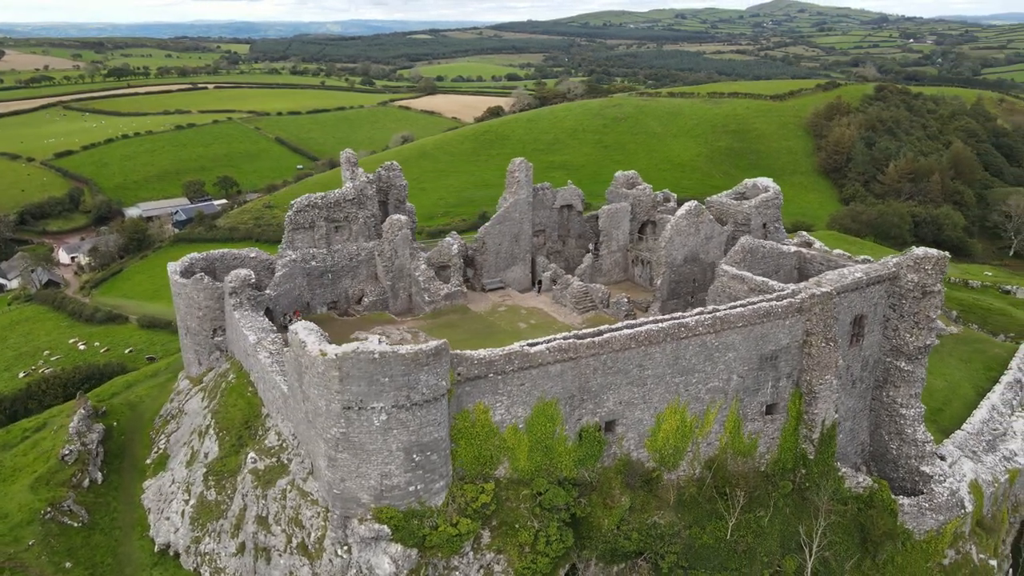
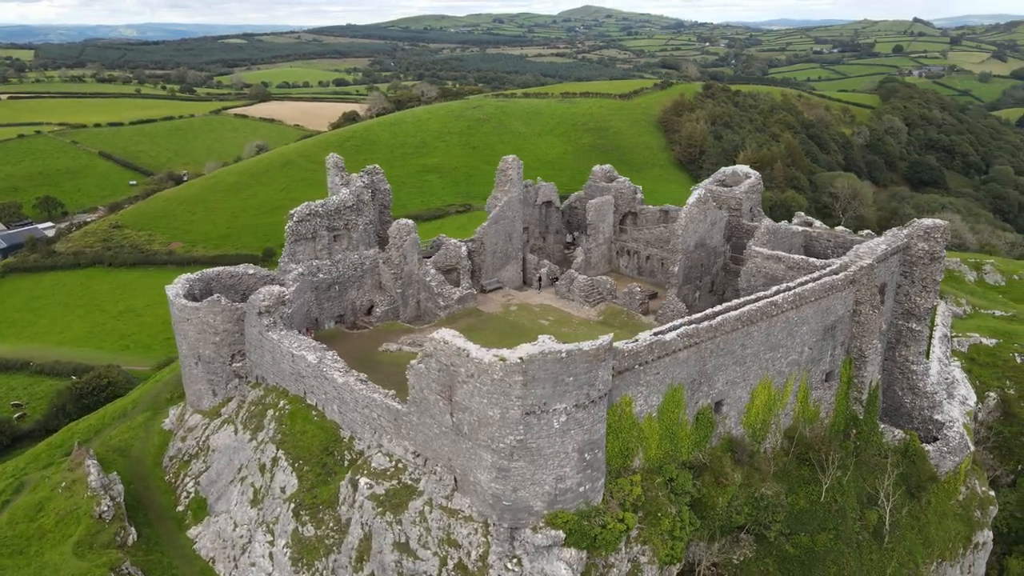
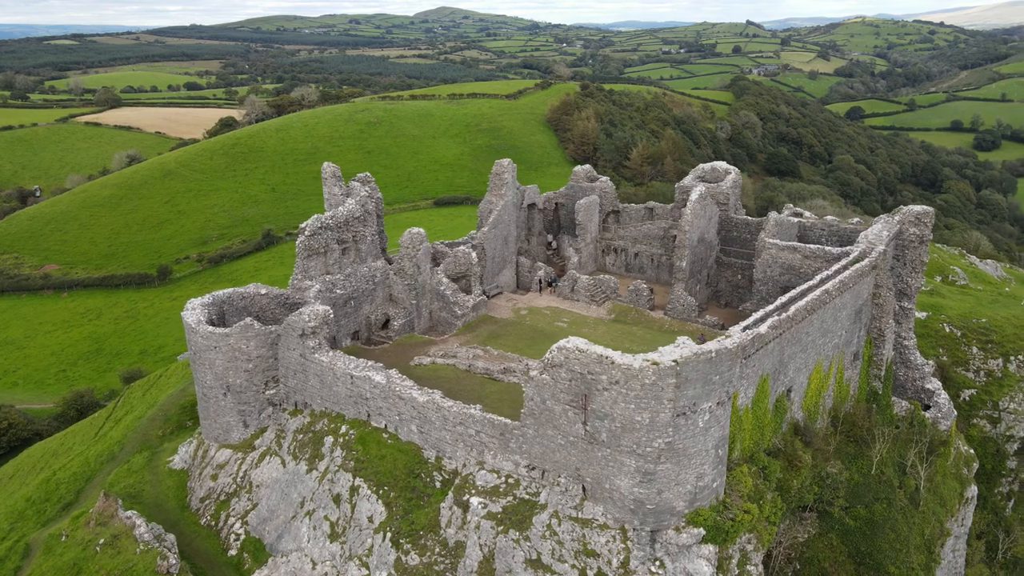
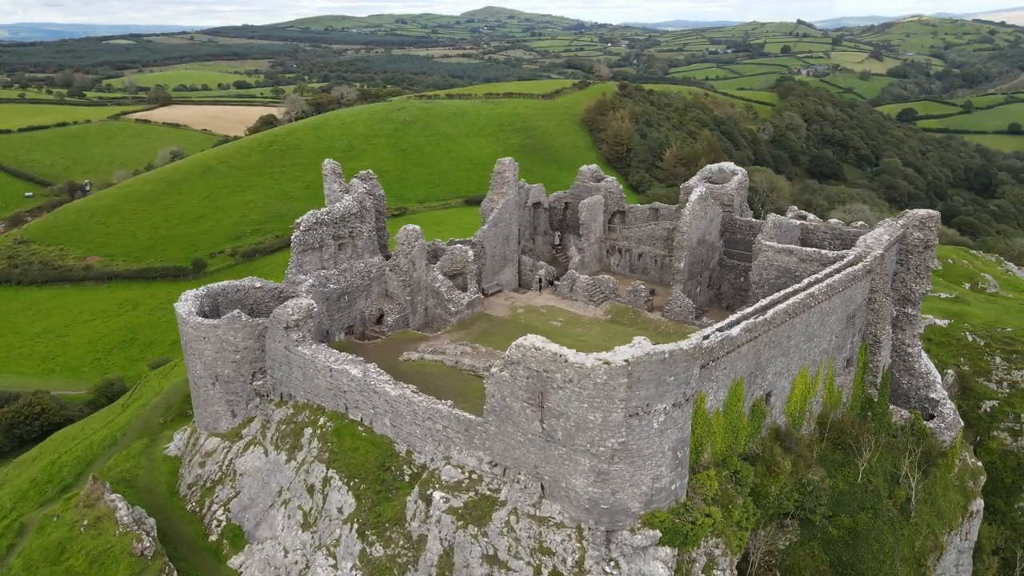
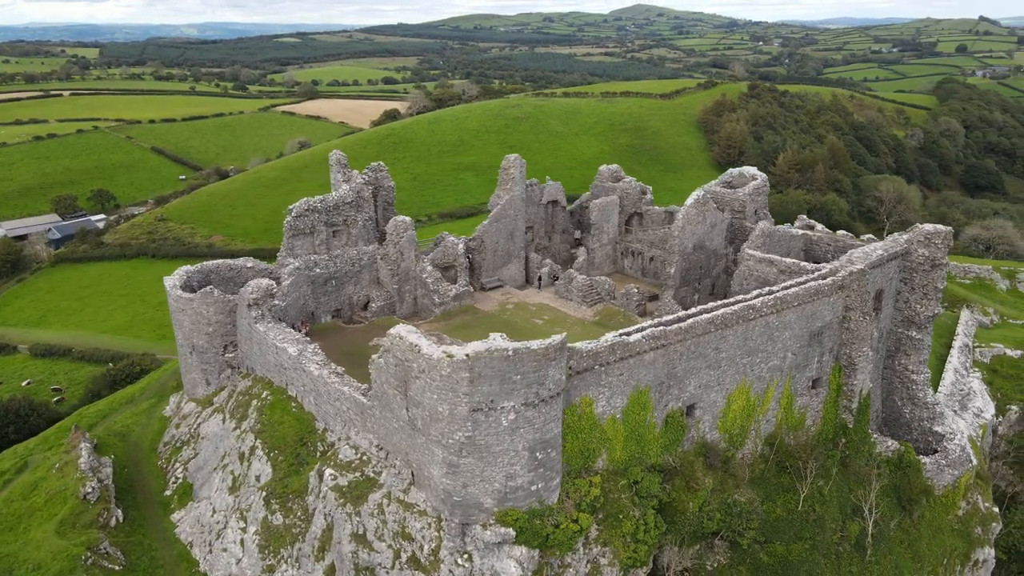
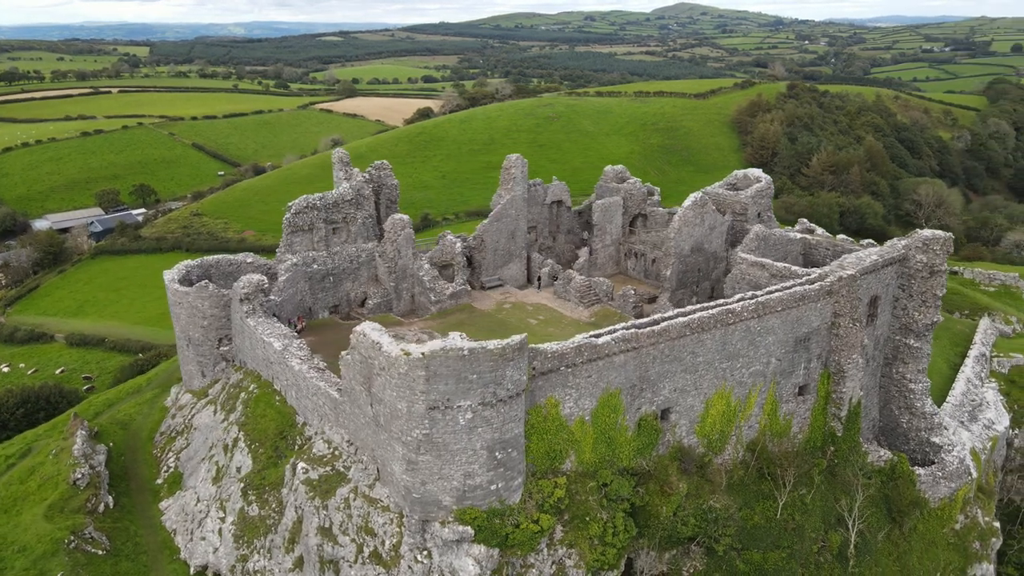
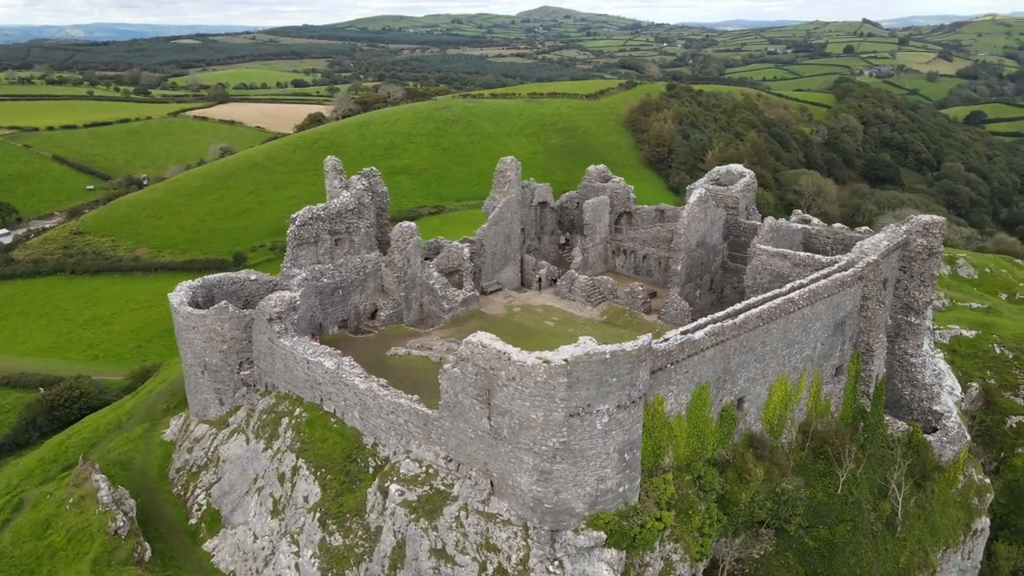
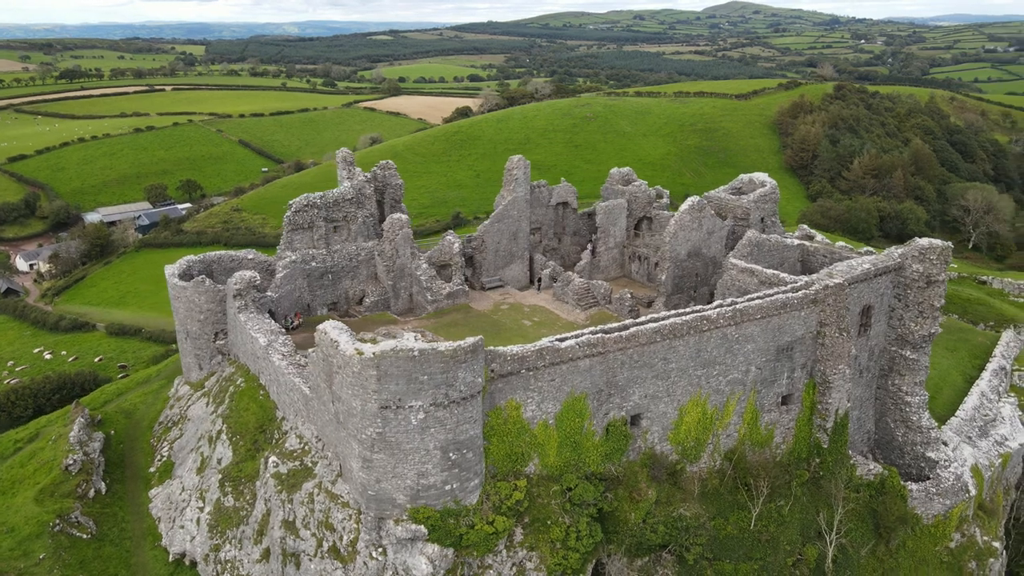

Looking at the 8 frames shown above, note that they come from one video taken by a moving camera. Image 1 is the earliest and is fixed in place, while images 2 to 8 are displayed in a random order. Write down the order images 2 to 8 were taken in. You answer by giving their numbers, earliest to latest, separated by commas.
8, 6, 5, 2, 7, 4, 3
